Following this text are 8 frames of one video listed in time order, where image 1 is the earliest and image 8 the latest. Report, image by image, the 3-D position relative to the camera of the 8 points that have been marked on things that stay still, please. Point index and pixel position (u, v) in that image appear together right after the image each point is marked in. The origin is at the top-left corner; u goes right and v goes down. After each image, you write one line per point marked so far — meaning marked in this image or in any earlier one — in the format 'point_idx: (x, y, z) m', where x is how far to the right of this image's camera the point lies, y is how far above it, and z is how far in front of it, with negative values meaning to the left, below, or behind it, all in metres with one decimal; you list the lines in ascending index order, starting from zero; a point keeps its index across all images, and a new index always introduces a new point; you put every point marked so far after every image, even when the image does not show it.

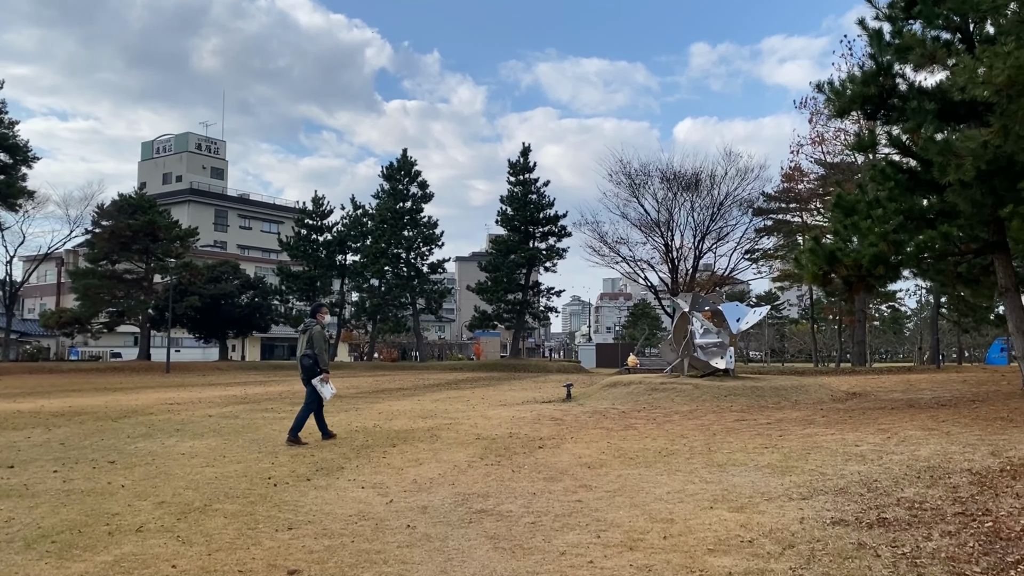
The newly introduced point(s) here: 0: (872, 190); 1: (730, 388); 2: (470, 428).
0: (+5.3, +1.5, +11.8) m
1: (+3.8, -1.7, +13.8) m
2: (-0.5, -1.8, +10.4) m
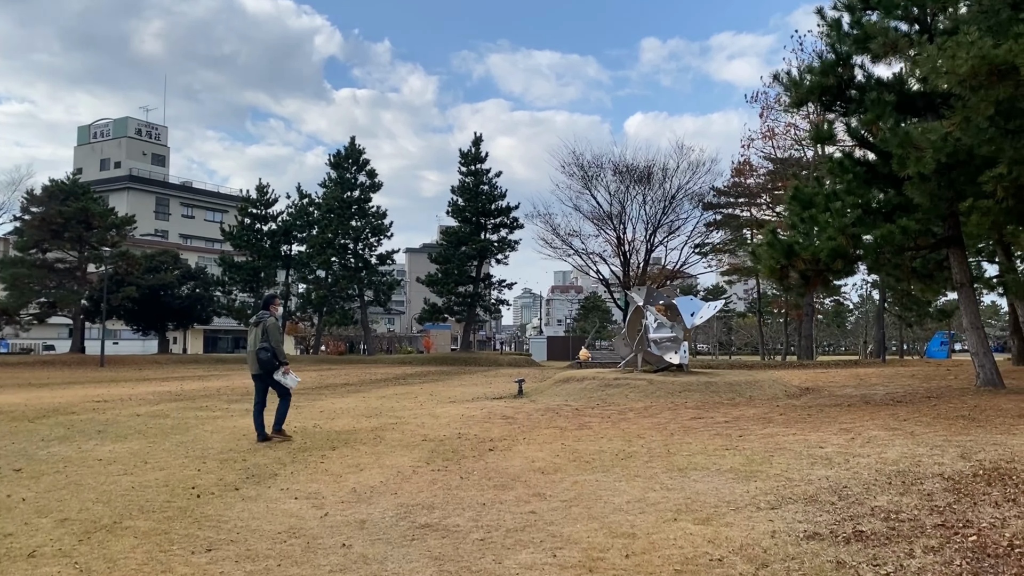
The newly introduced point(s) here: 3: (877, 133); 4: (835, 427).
0: (+4.6, +1.5, +11.6) m
1: (+2.9, -1.6, +13.5) m
2: (-1.2, -1.7, +9.9) m
3: (+5.0, +2.1, +10.8) m
4: (+3.3, -1.4, +8.1) m
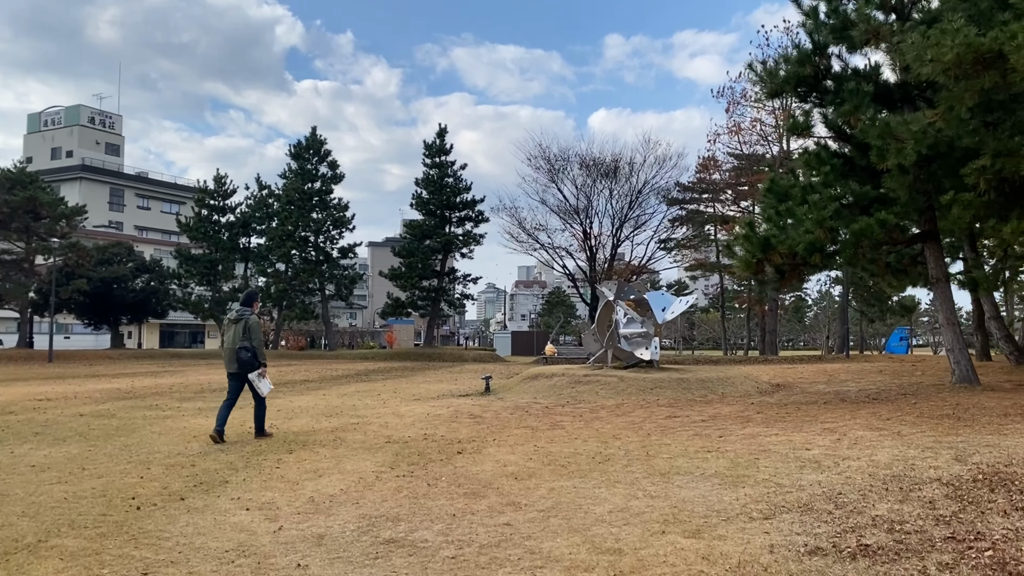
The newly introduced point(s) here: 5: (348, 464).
0: (+4.2, +1.6, +11.3) m
1: (+2.4, -1.5, +13.2) m
2: (-1.5, -1.7, +9.4) m
3: (+4.5, +2.2, +10.6) m
4: (+3.0, -1.4, +7.8) m
5: (-1.5, -1.6, +7.1) m
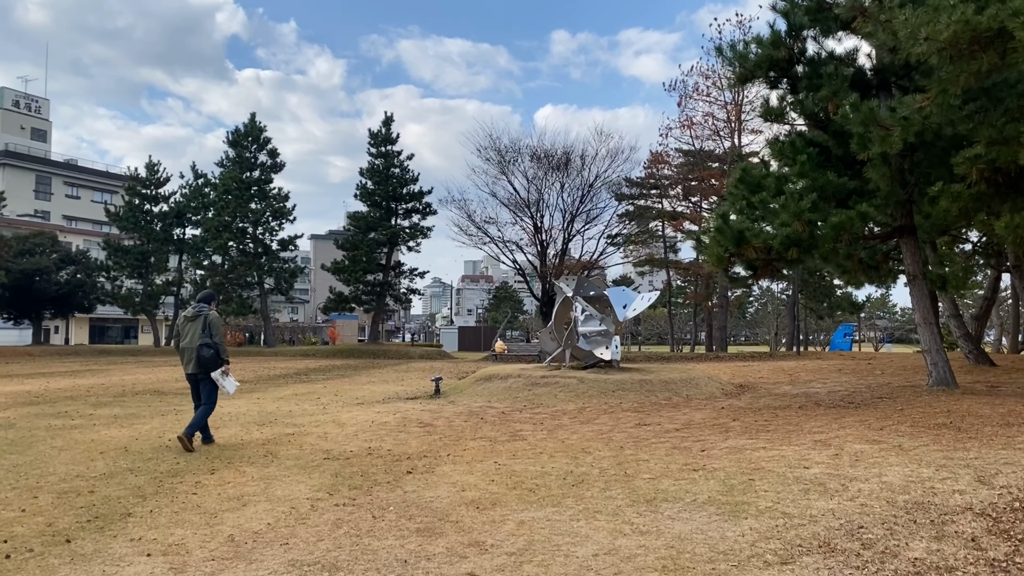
0: (+3.6, +1.7, +10.6) m
1: (+1.6, -1.4, +12.4) m
2: (-2.0, -1.6, +8.3) m
3: (+4.0, +2.2, +9.9) m
4: (+2.6, -1.3, +7.1) m
5: (-1.8, -1.5, +6.1) m
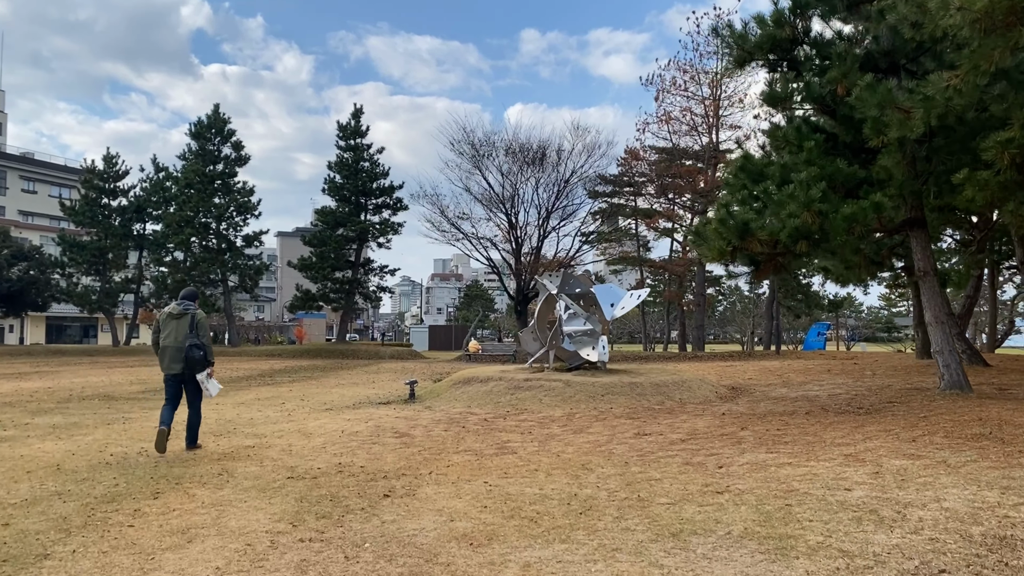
0: (+3.4, +1.7, +9.9) m
1: (+1.4, -1.4, +11.6) m
2: (-2.1, -1.6, +7.4) m
3: (+3.8, +2.3, +9.2) m
4: (+2.6, -1.3, +6.4) m
5: (-1.8, -1.5, +5.2) m
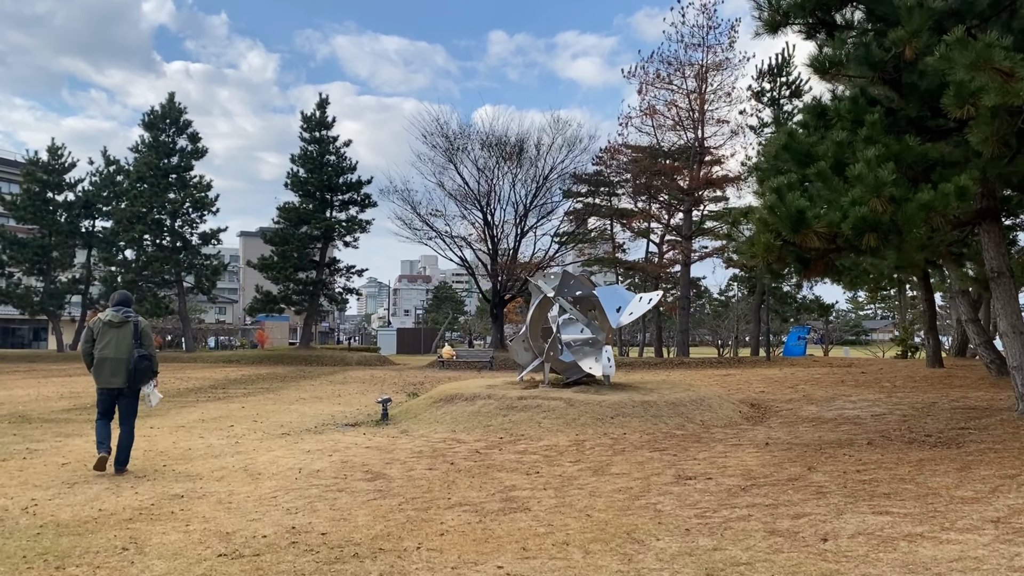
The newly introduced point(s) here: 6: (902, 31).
0: (+3.3, +1.7, +8.3) m
1: (+1.3, -1.4, +9.9) m
2: (-2.0, -1.6, +5.5) m
3: (+3.8, +2.2, +7.6) m
4: (+2.7, -1.3, +4.7) m
5: (-1.6, -1.5, +3.4) m
6: (+3.7, +2.4, +7.5) m
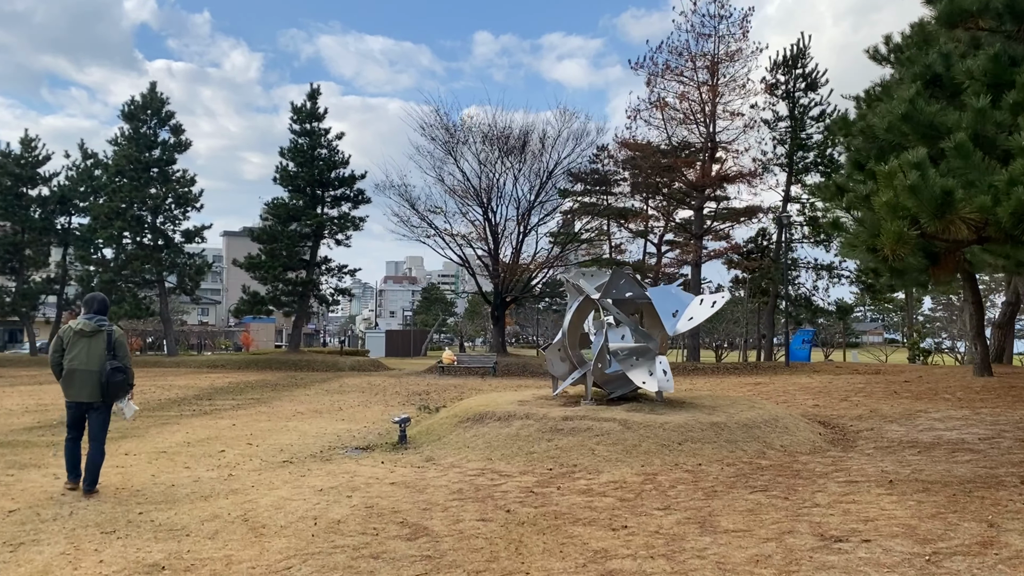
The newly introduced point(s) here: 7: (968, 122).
0: (+3.8, +1.7, +6.8) m
1: (+1.7, -1.4, +8.4) m
2: (-1.5, -1.6, +4.0) m
3: (+4.4, +2.2, +6.2) m
4: (+3.2, -1.3, +3.2) m
5: (-1.0, -1.5, +1.8) m
6: (+4.2, +2.4, +6.1) m
7: (+3.6, +1.3, +6.4) m
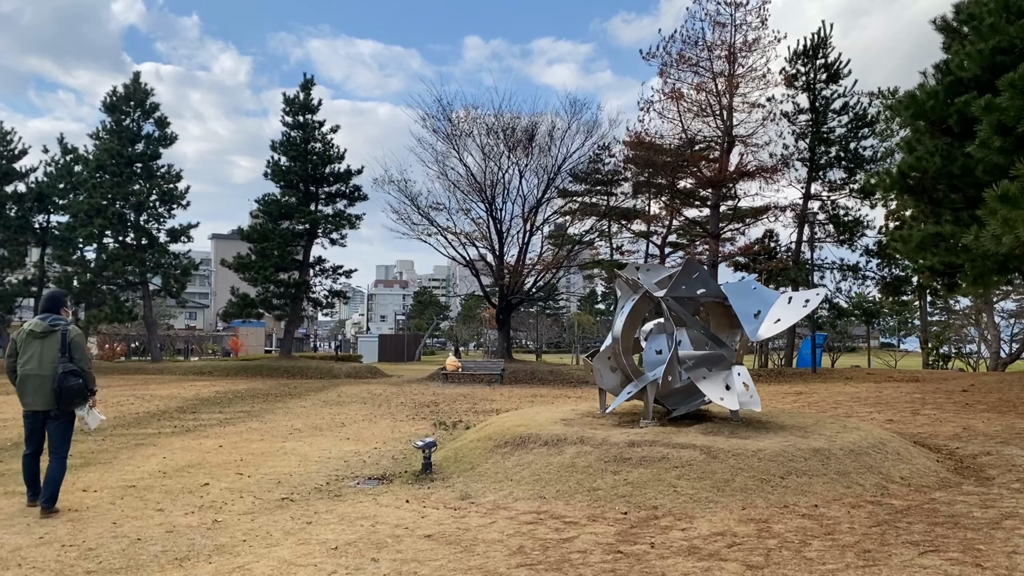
0: (+4.3, +1.7, +5.3) m
1: (+2.2, -1.4, +6.8) m
2: (-1.0, -1.5, +2.3) m
3: (+4.8, +2.3, +4.6) m
4: (+3.8, -1.2, +1.6) m
5: (-0.5, -1.4, +0.1) m
6: (+4.7, +2.5, +4.5) m
7: (+4.1, +1.4, +4.8) m
